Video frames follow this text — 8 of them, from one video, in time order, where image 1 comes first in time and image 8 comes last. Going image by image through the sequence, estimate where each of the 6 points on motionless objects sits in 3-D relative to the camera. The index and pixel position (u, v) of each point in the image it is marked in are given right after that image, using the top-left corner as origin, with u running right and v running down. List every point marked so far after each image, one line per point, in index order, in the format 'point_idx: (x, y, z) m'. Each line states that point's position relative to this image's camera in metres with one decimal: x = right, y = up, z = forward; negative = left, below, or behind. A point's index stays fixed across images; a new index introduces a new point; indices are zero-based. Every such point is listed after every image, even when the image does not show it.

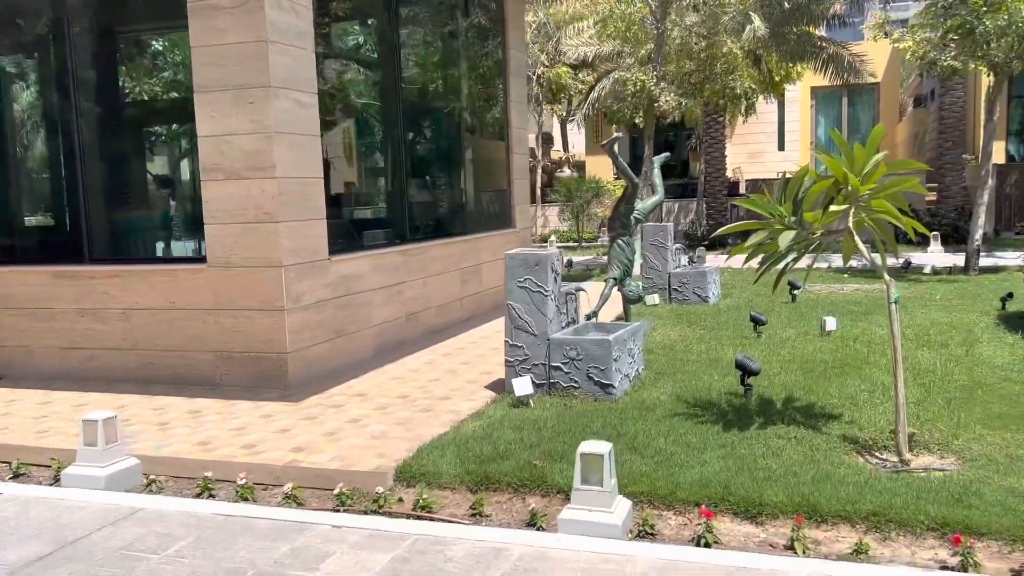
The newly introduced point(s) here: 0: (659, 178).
0: (+1.6, +1.2, +9.1) m
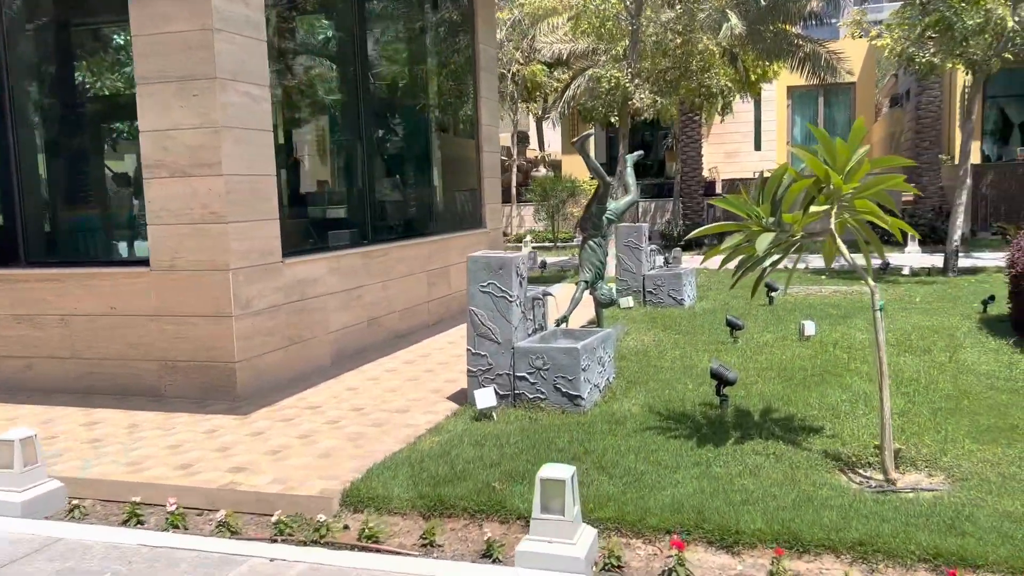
0: (+1.2, +1.1, +8.8) m
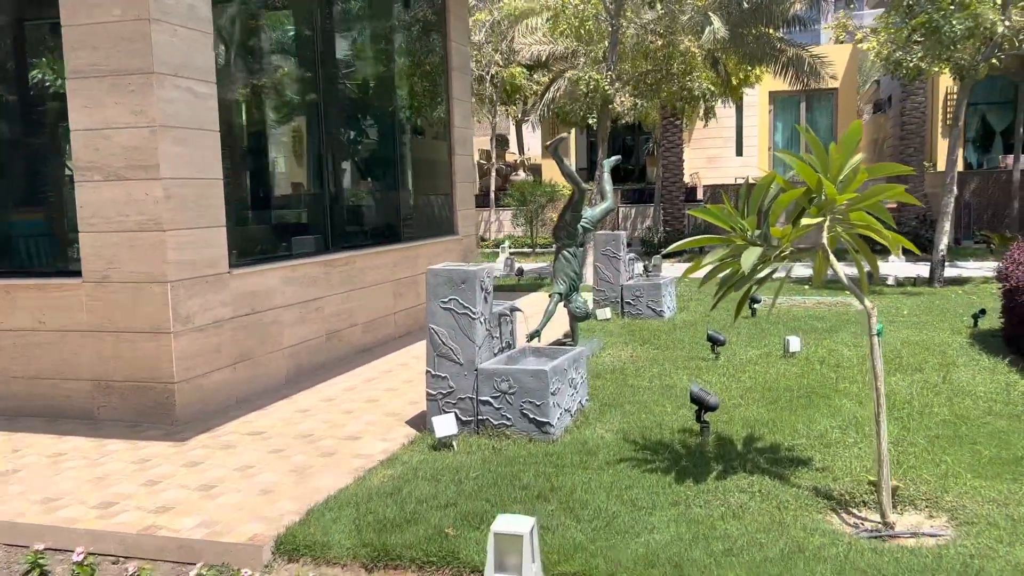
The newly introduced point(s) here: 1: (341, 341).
0: (+0.9, +1.0, +8.3) m
1: (-1.6, -0.5, +8.1) m
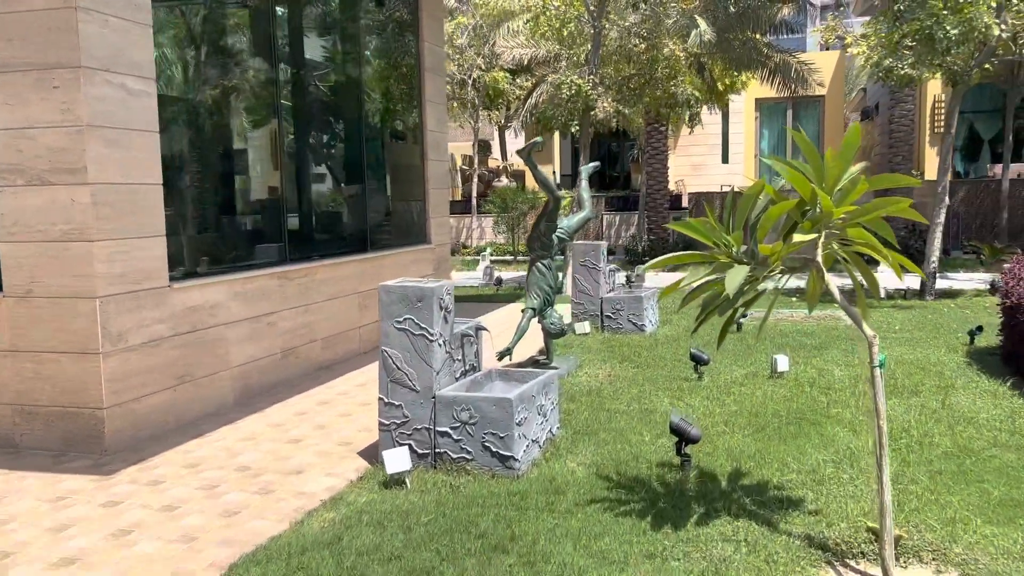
0: (+0.7, +0.9, +7.8) m
1: (-1.9, -0.6, +7.5) m
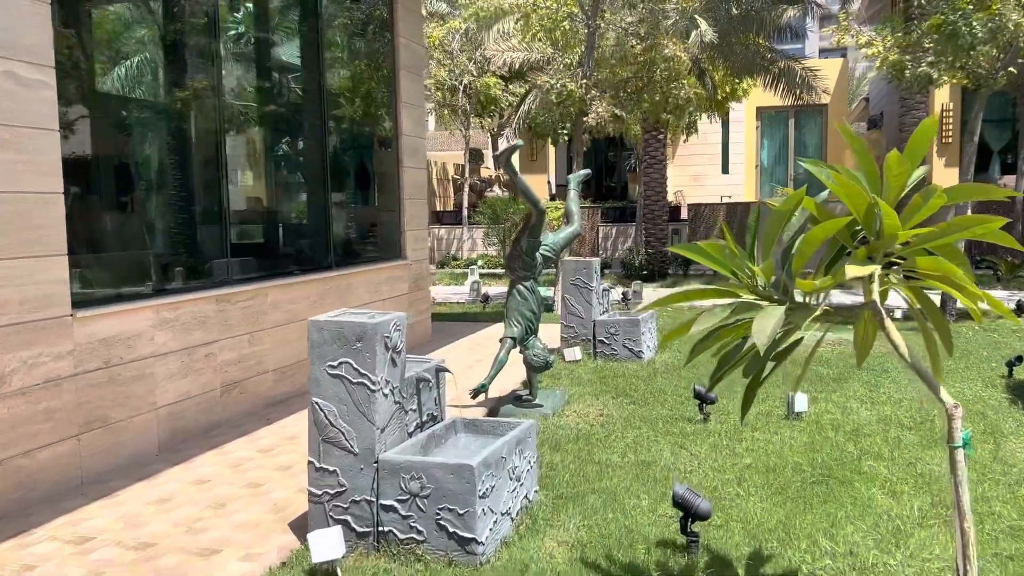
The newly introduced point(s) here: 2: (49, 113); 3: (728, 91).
0: (+0.5, +0.7, +6.9) m
1: (-2.1, -0.8, +6.6) m
2: (-2.6, +1.0, +4.8) m
3: (+4.9, +4.4, +19.3) m
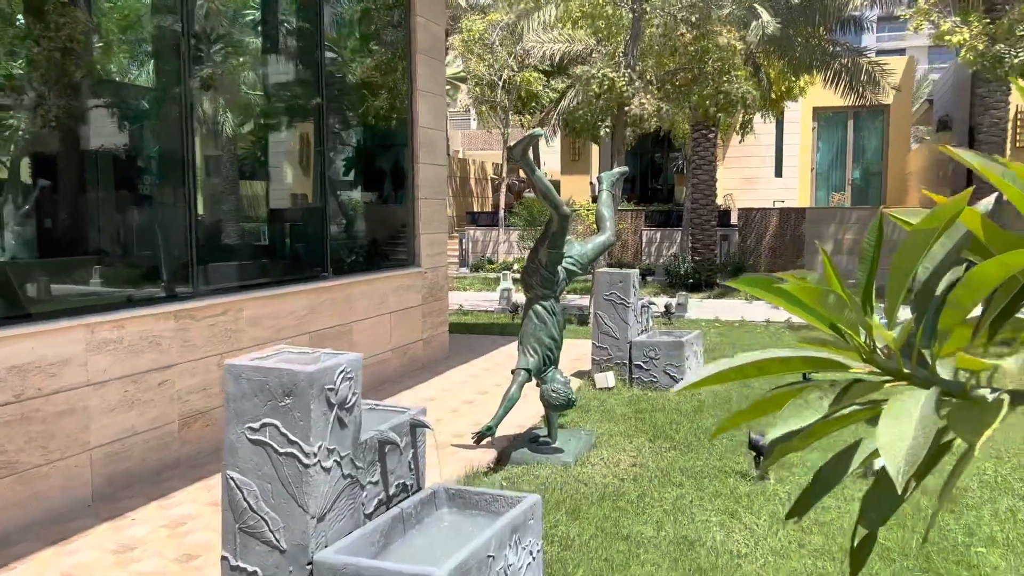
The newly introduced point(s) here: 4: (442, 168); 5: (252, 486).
0: (+0.7, +0.5, +5.7) m
1: (-2.0, -0.9, +5.6) m
2: (-2.5, +0.9, +3.8) m
3: (+5.7, +4.2, +17.9) m
4: (-0.7, +1.3, +9.0) m
5: (-0.9, -0.6, +2.8) m
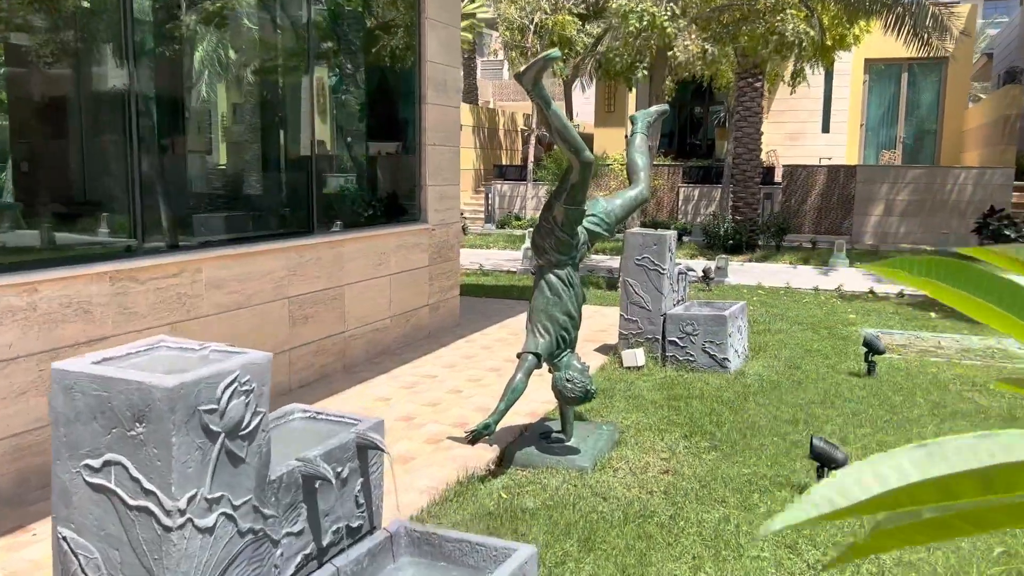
0: (+0.7, +0.7, +4.7) m
1: (-1.9, -0.7, +4.7) m
2: (-2.5, +1.1, +2.9) m
3: (+6.3, +4.9, +16.5) m
4: (-0.5, +1.6, +7.9) m
5: (-0.9, -0.6, +1.9) m
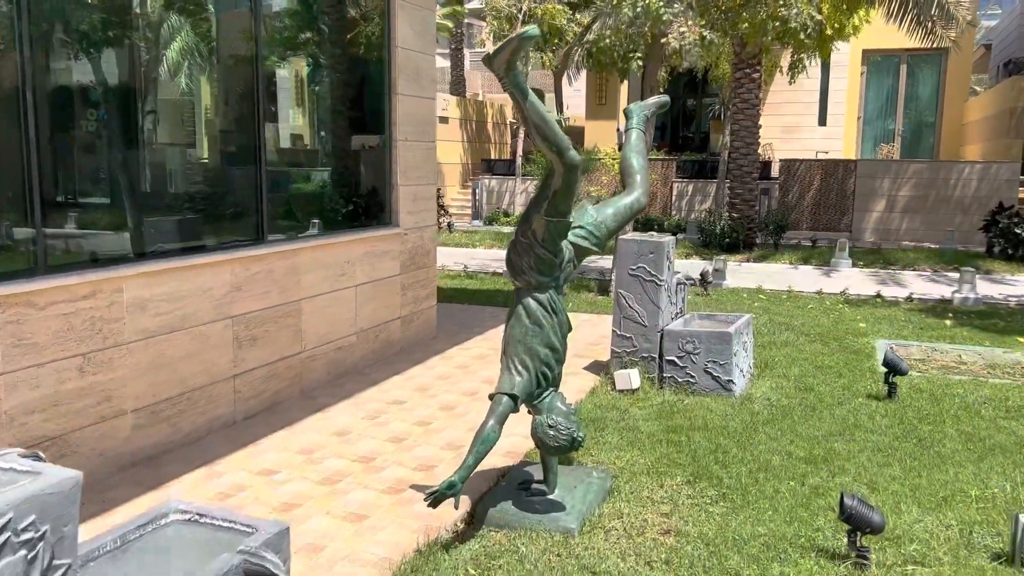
0: (+0.6, +0.6, +4.0) m
1: (-2.1, -0.8, +4.0) m
2: (-2.6, +0.9, +2.1) m
3: (+6.1, +4.9, +15.8) m
4: (-0.7, +1.6, +7.2) m
5: (-1.0, -0.7, +1.2) m
